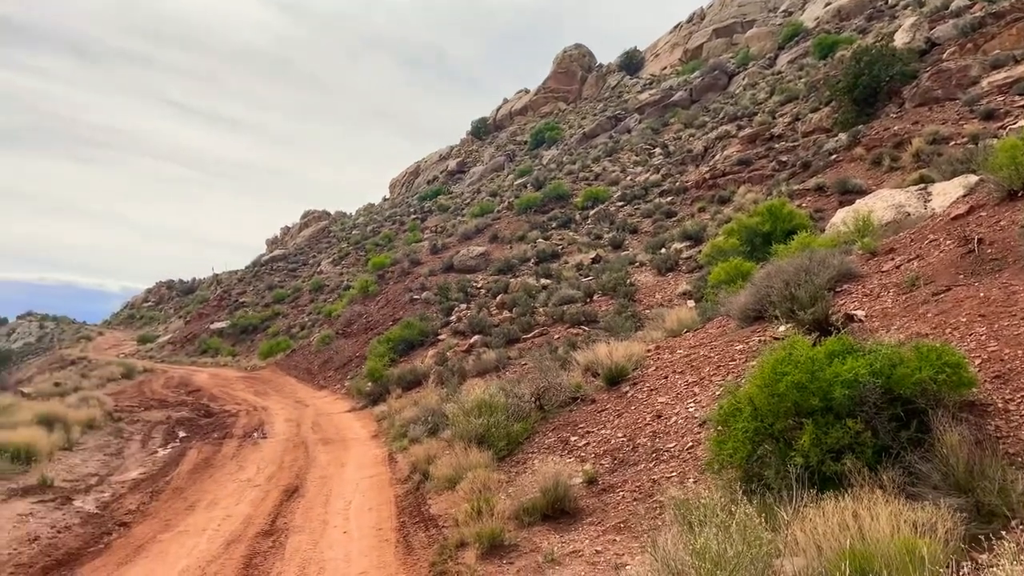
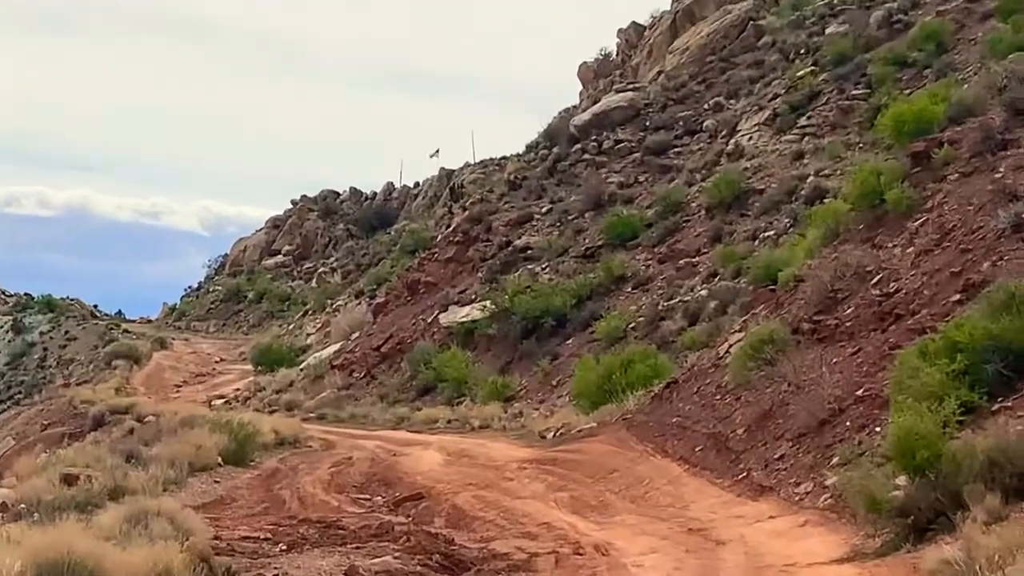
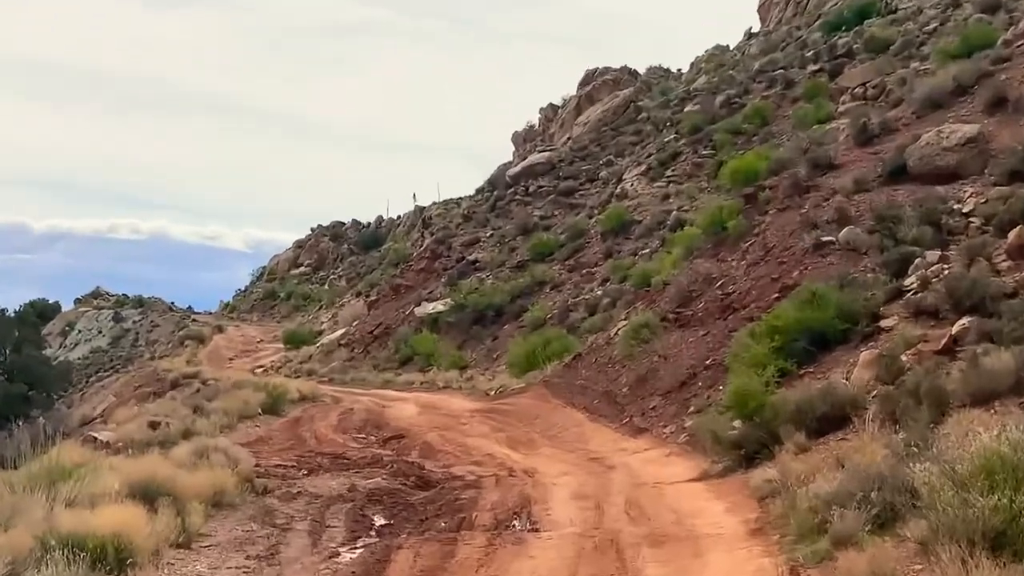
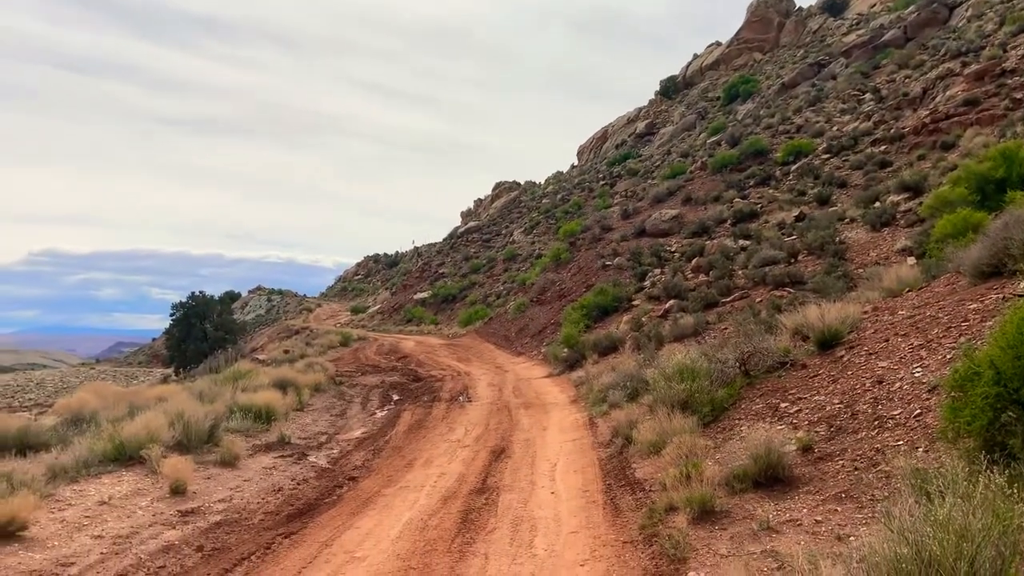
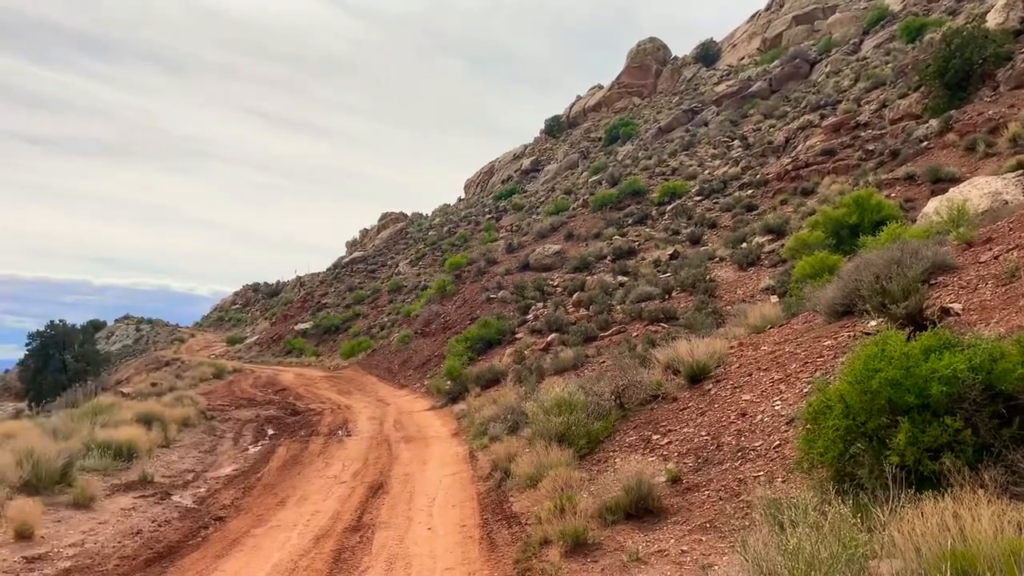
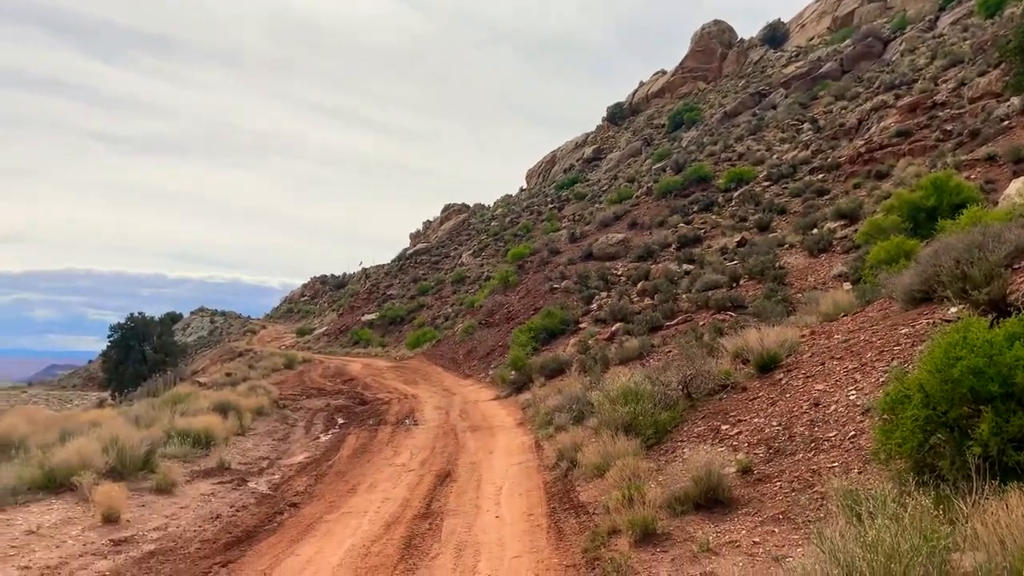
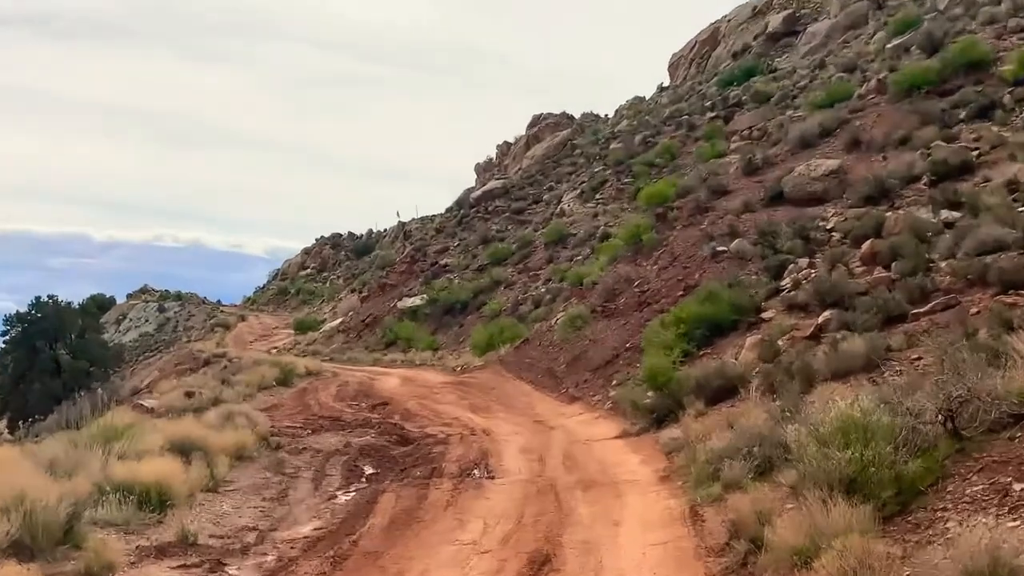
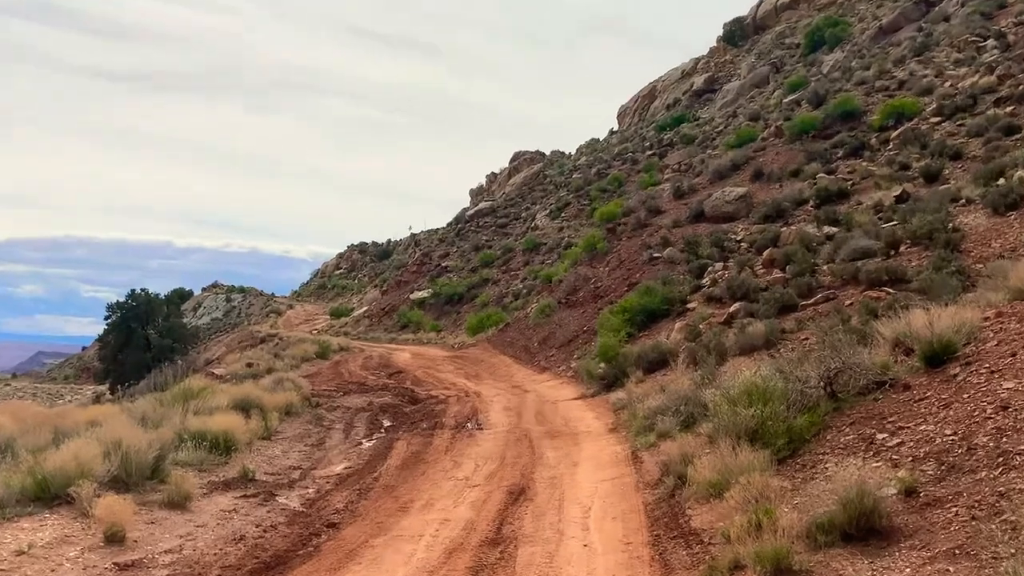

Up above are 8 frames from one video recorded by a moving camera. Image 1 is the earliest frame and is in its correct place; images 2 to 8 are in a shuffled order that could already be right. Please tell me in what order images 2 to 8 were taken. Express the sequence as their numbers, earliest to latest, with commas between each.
5, 6, 4, 8, 7, 3, 2
